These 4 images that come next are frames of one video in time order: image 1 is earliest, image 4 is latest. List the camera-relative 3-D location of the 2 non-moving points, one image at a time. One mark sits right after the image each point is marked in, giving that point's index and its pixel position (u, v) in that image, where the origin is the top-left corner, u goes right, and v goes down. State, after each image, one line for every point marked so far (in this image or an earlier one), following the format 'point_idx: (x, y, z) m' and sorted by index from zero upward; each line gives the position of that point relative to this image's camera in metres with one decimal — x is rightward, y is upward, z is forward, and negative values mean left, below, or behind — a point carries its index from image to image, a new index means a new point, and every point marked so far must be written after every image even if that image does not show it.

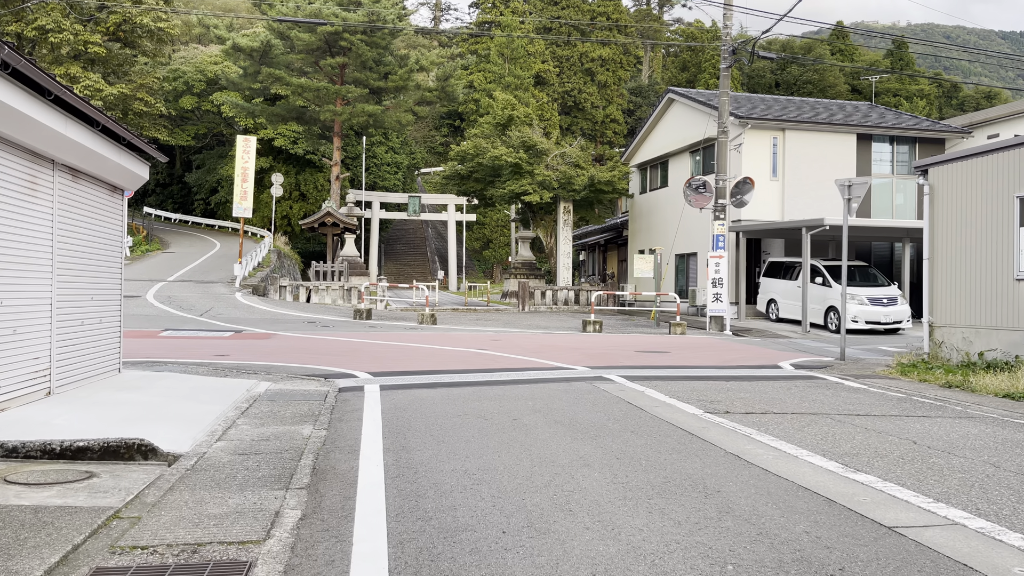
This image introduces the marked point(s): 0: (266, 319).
0: (-5.9, -0.7, +19.1) m
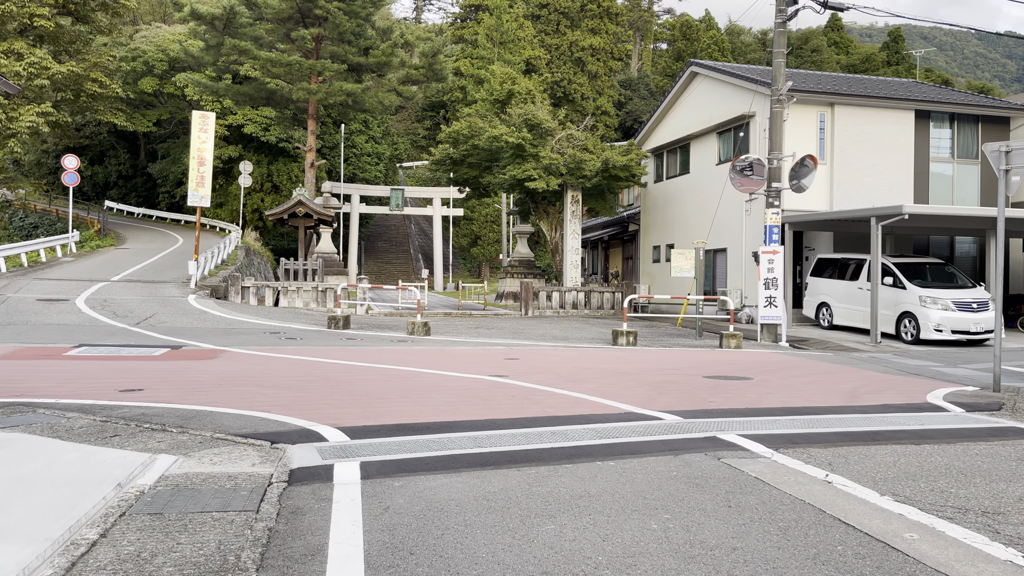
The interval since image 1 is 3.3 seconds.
0: (-5.7, -0.8, +15.5) m
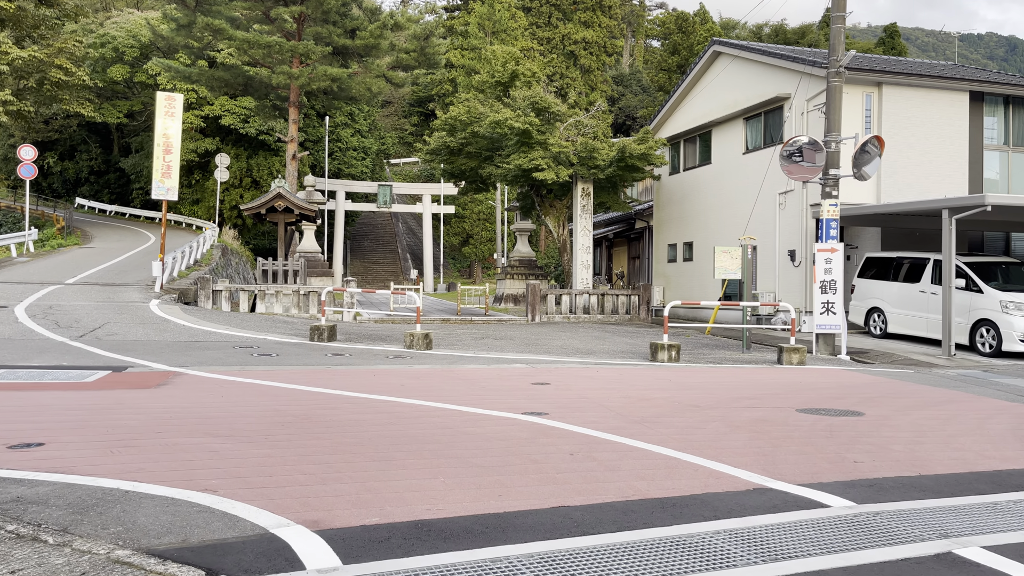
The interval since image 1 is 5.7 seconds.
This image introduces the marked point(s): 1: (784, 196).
0: (-5.4, -0.9, +13.0) m
1: (+6.3, +2.1, +18.4) m
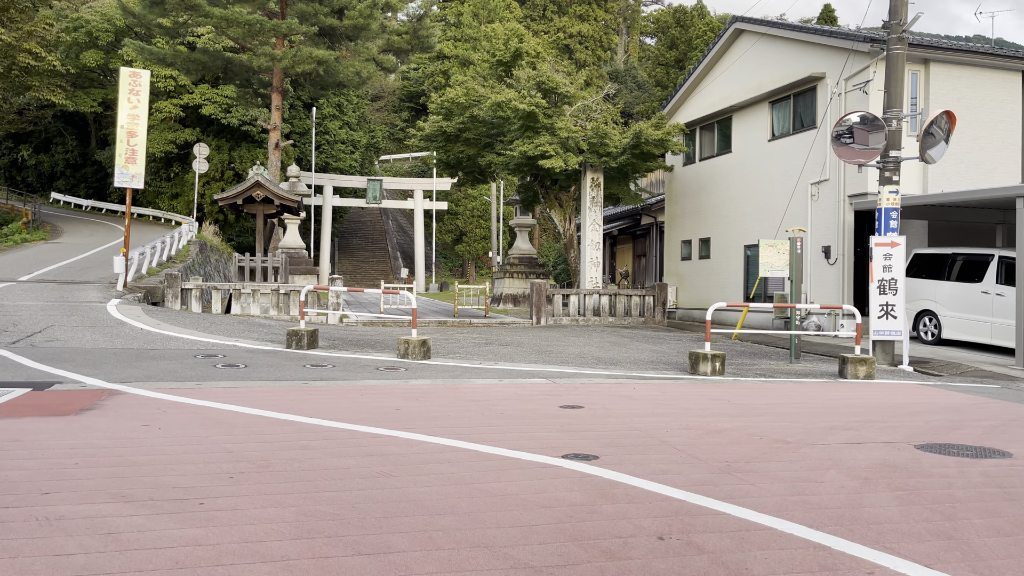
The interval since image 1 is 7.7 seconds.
0: (-5.2, -0.8, +11.1) m
1: (+6.4, +2.1, +16.6) m
